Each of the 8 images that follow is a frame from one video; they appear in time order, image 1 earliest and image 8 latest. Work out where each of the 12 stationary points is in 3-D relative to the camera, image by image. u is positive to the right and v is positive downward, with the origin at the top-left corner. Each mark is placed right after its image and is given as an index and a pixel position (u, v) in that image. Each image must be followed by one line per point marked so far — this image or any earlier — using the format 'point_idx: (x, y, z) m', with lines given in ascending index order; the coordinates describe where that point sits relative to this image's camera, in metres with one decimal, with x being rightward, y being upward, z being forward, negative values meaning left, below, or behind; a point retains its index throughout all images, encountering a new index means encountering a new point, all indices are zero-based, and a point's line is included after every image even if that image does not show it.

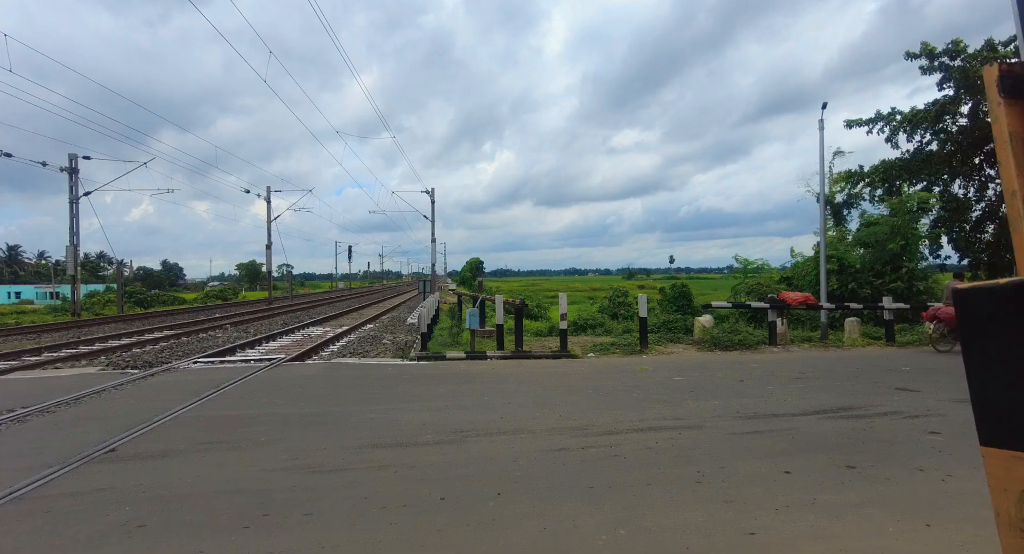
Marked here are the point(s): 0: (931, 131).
0: (+14.6, +5.1, +17.8) m
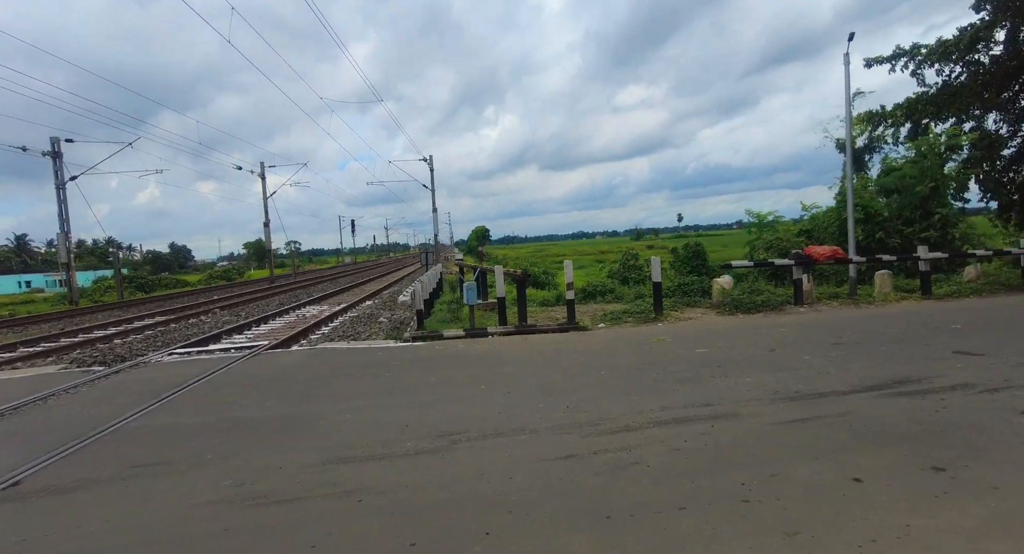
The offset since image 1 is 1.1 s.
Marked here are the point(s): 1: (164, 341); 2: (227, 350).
0: (+14.5, +6.9, +16.2) m
1: (-6.5, -1.2, +9.3) m
2: (-4.6, -1.2, +8.1) m
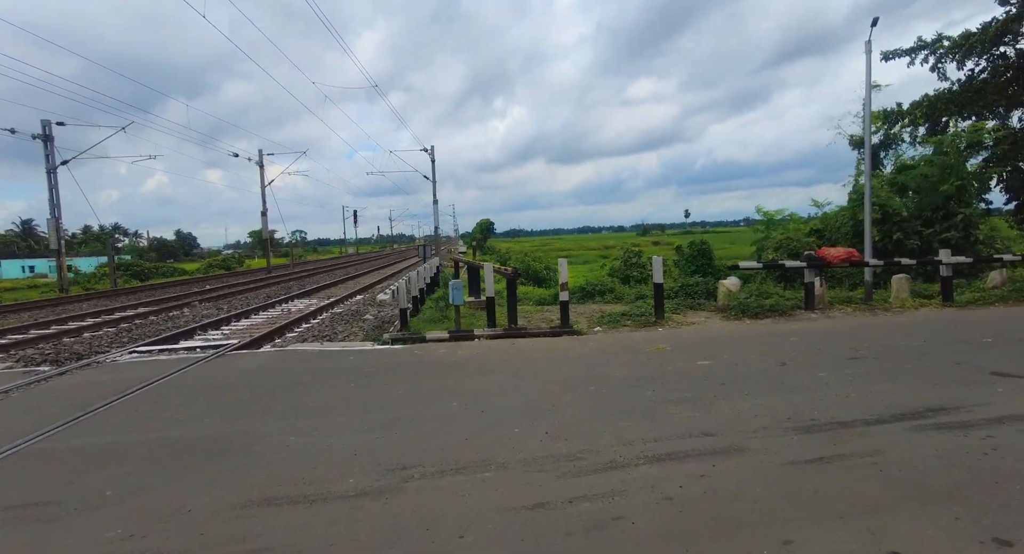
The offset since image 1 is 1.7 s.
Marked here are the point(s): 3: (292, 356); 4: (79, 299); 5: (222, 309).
0: (+14.5, +6.7, +15.4) m
1: (-6.7, -1.1, +8.7) m
2: (-4.8, -1.1, +7.5) m
3: (-3.0, -1.0, +6.7) m
4: (-16.9, -0.9, +19.5) m
5: (-7.4, -0.8, +12.6) m
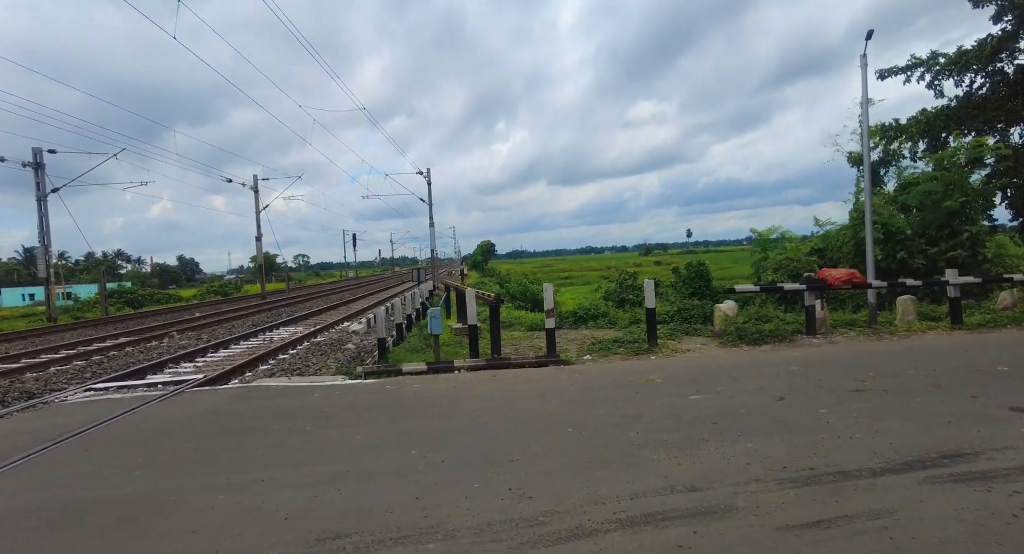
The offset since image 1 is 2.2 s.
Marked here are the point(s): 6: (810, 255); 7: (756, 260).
0: (+14.2, +6.1, +15.1) m
1: (-7.0, -1.6, +8.3) m
2: (-5.1, -1.5, +7.0) m
3: (-3.2, -1.4, +6.3) m
4: (-17.1, -2.0, +19.2) m
5: (-7.6, -1.5, +12.2) m
6: (+8.1, +0.6, +13.5) m
7: (+7.0, +0.5, +14.4) m
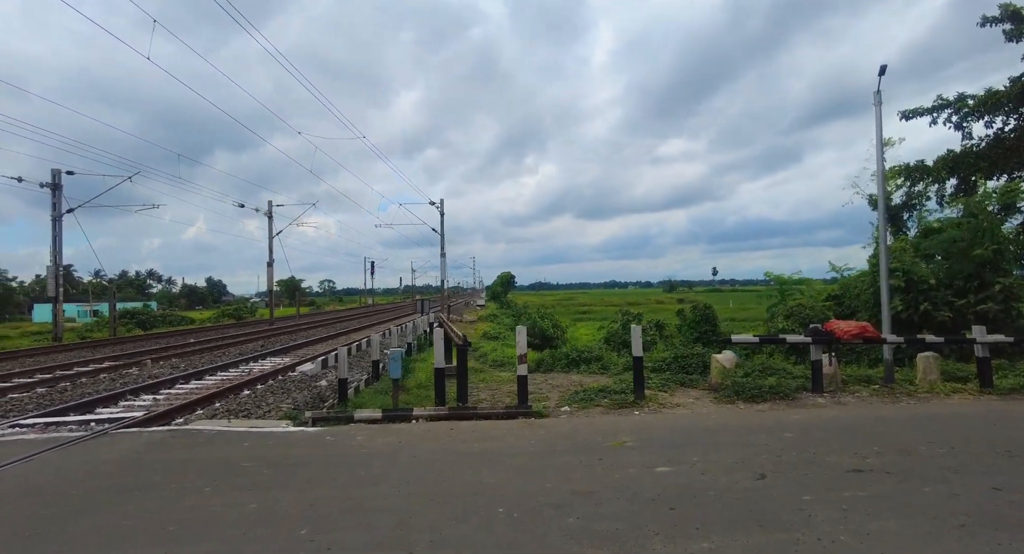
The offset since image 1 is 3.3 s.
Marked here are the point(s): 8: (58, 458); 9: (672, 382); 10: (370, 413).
0: (+14.2, +4.6, +14.2) m
1: (-7.4, -2.0, +7.9) m
2: (-5.6, -1.9, +6.6) m
3: (-3.8, -1.8, +5.7) m
4: (-17.1, -2.7, +19.2) m
5: (-7.9, -2.1, +11.8) m
6: (+7.8, -0.6, +12.6) m
7: (+6.8, -0.8, +13.5) m
8: (-4.3, -1.8, +4.7) m
9: (+2.9, -1.9, +9.0) m
10: (-2.0, -1.9, +7.2) m
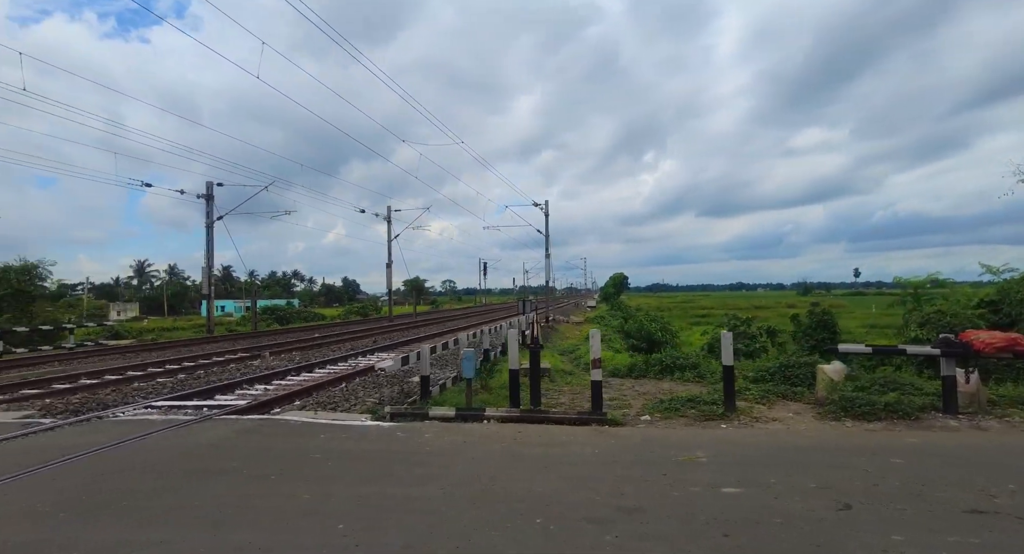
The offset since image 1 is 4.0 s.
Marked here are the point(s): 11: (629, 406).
0: (+16.4, +4.6, +10.7) m
1: (-6.1, -2.0, +9.3) m
2: (-4.6, -1.9, +7.6) m
3: (-3.0, -1.9, +6.3) m
4: (-13.0, -2.8, +22.4) m
5: (-5.7, -2.2, +13.2) m
6: (+9.8, -0.7, +10.5) m
7: (+9.1, -0.8, +11.6) m
8: (-3.8, -1.9, +5.5) m
9: (+4.2, -1.9, +8.0) m
10: (-1.0, -2.0, +7.4) m
11: (+2.0, -2.1, +8.3) m
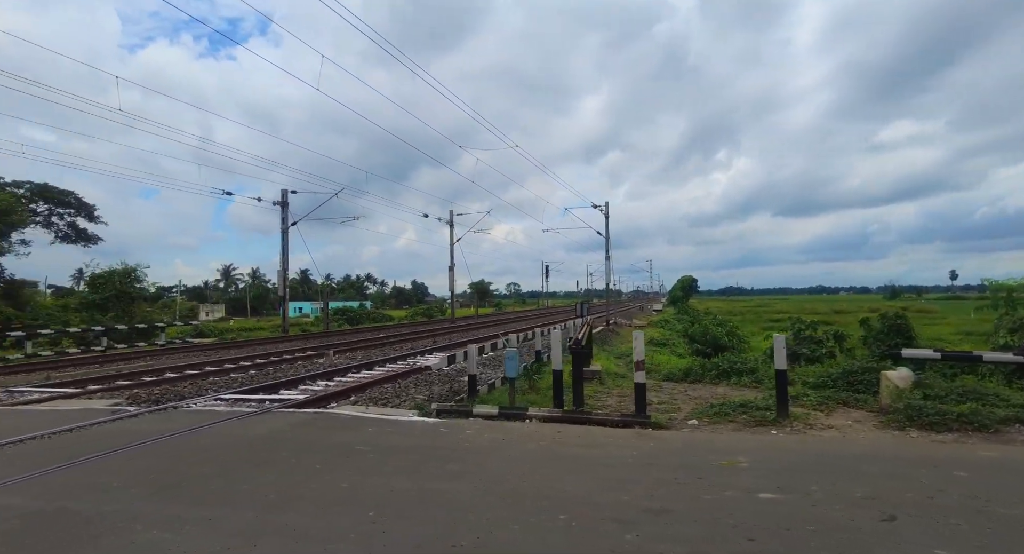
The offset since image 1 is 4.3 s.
0: (+17.3, +4.6, +8.7) m
1: (-5.2, -2.1, +10.1) m
2: (-3.9, -2.0, +8.2) m
3: (-2.5, -1.9, +6.8) m
4: (-10.4, -2.9, +24.0) m
5: (-4.3, -2.2, +13.9) m
6: (+10.8, -0.7, +9.3) m
7: (+10.1, -0.8, +10.4) m
8: (-3.3, -1.9, +6.1) m
9: (+4.9, -1.9, +7.5) m
10: (-0.4, -2.0, +7.6) m
11: (+2.7, -2.1, +8.1) m
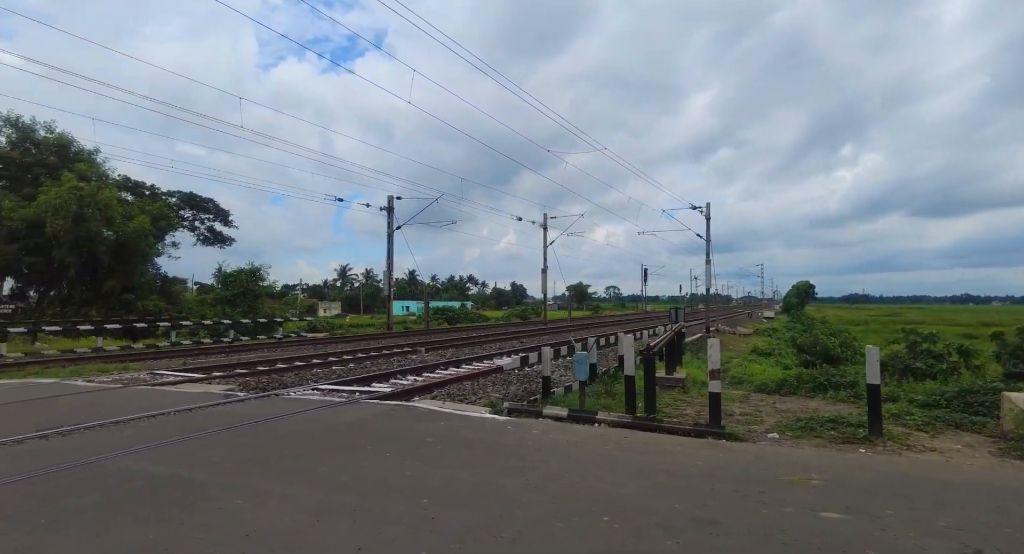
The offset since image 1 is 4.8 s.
0: (+18.4, +4.3, +5.4) m
1: (-3.5, -2.1, +11.1) m
2: (-2.7, -2.0, +9.0) m
3: (-1.6, -1.9, +7.3) m
4: (-6.0, -3.0, +25.7) m
5: (-1.9, -2.3, +14.7) m
6: (+12.0, -0.9, +7.2) m
7: (+11.6, -1.0, +8.5) m
8: (-2.5, -1.9, +6.8) m
9: (+5.8, -2.0, +6.6) m
10: (+0.7, -2.0, +7.7) m
11: (+3.8, -2.2, +7.6) m
